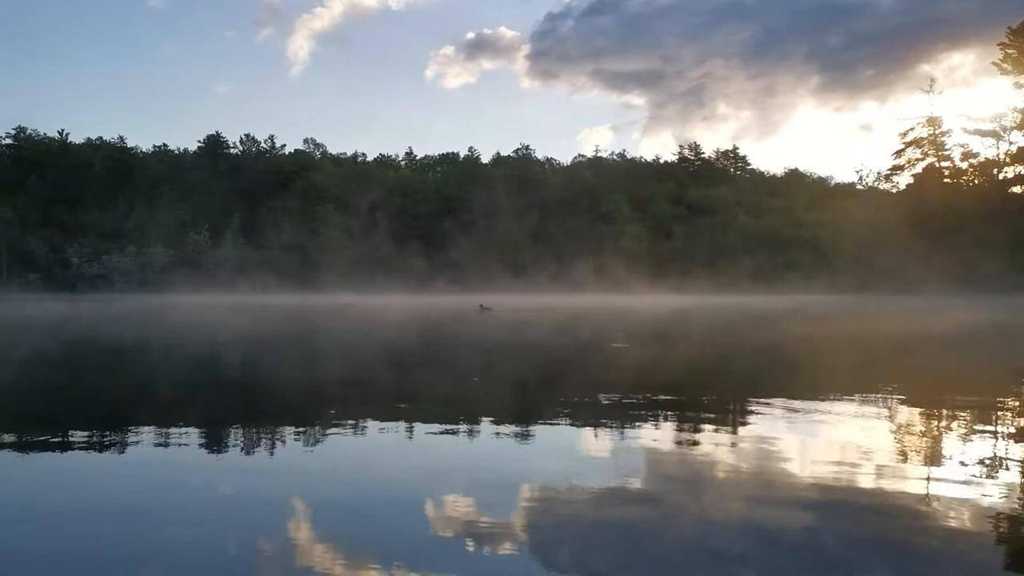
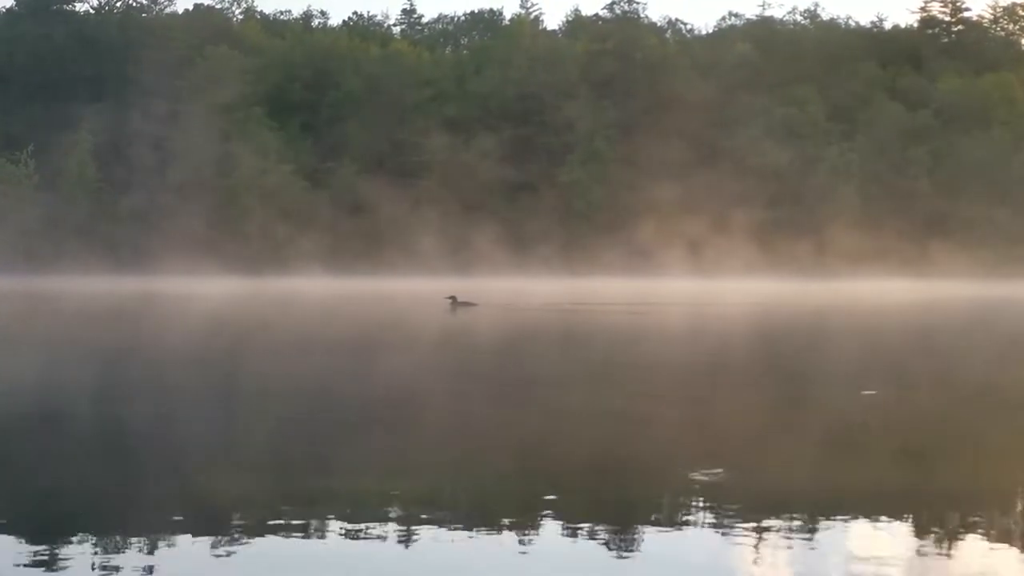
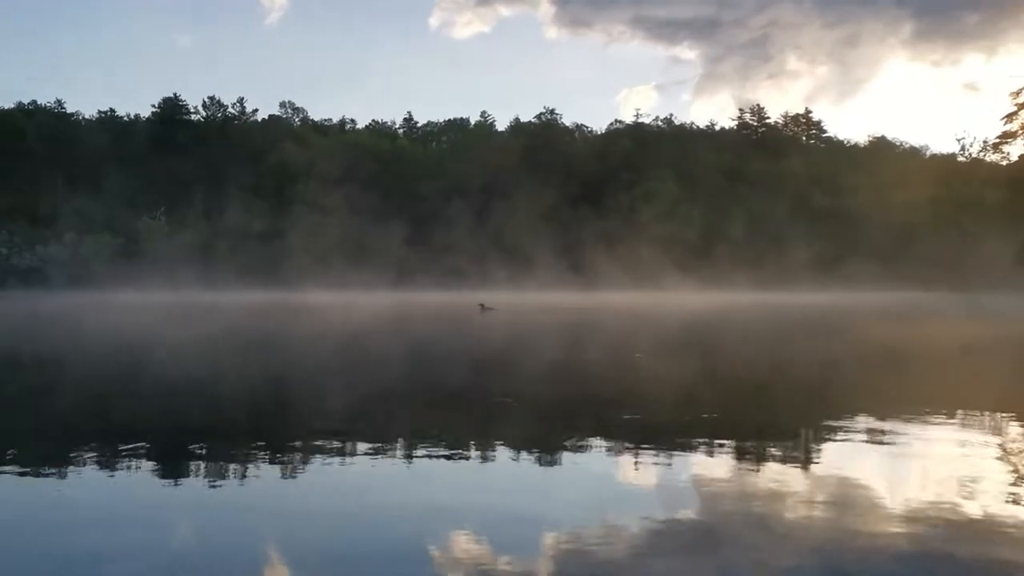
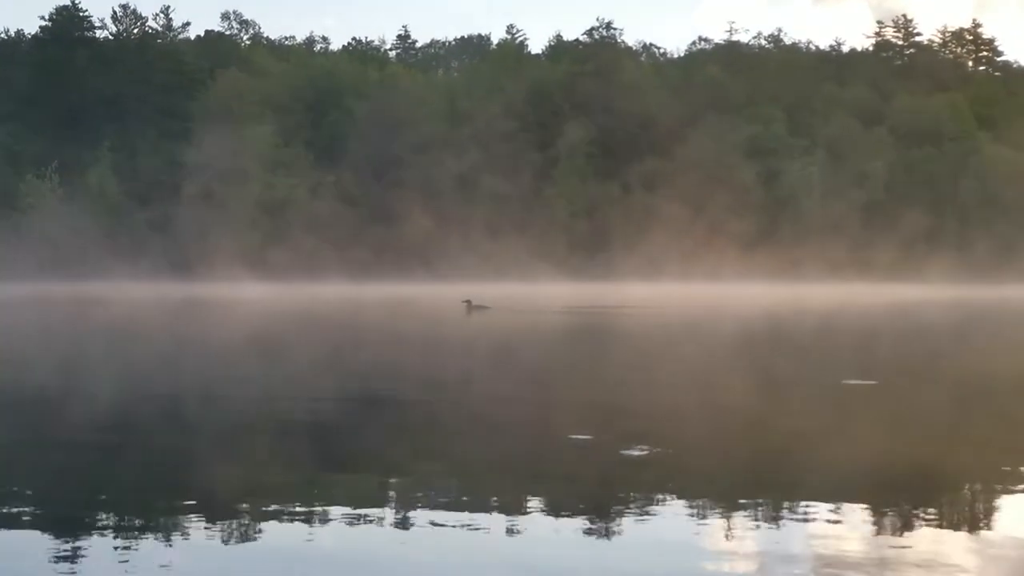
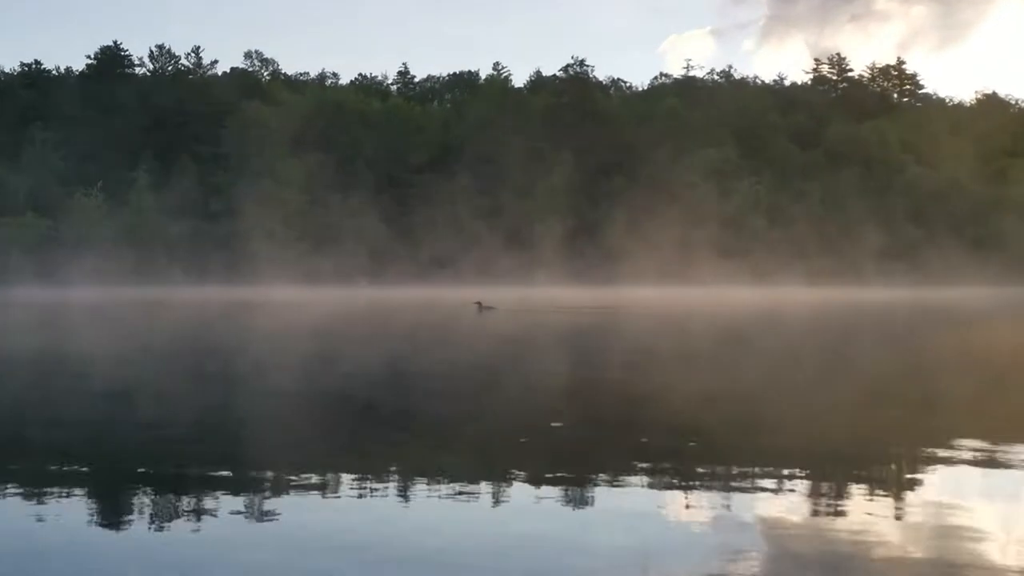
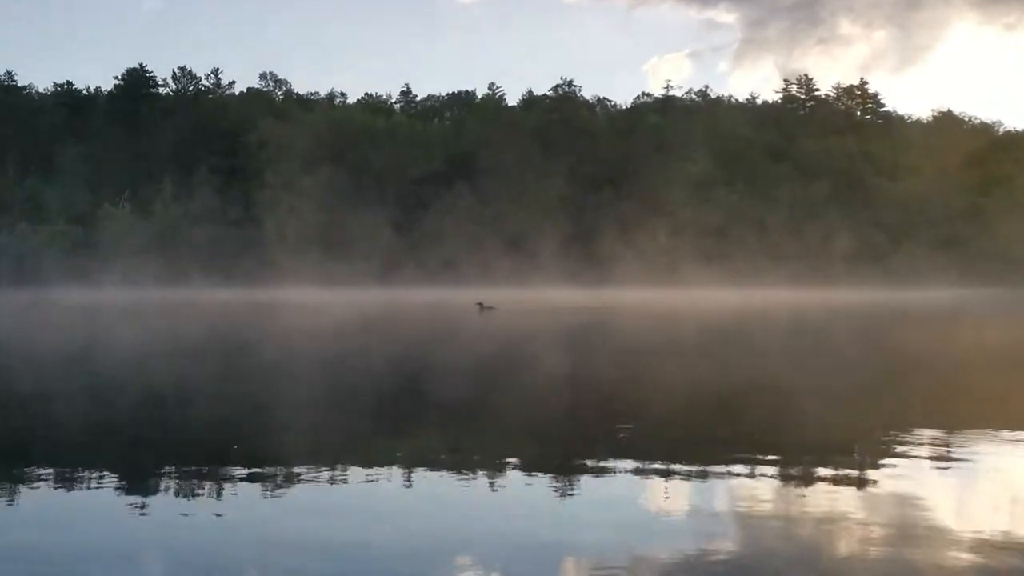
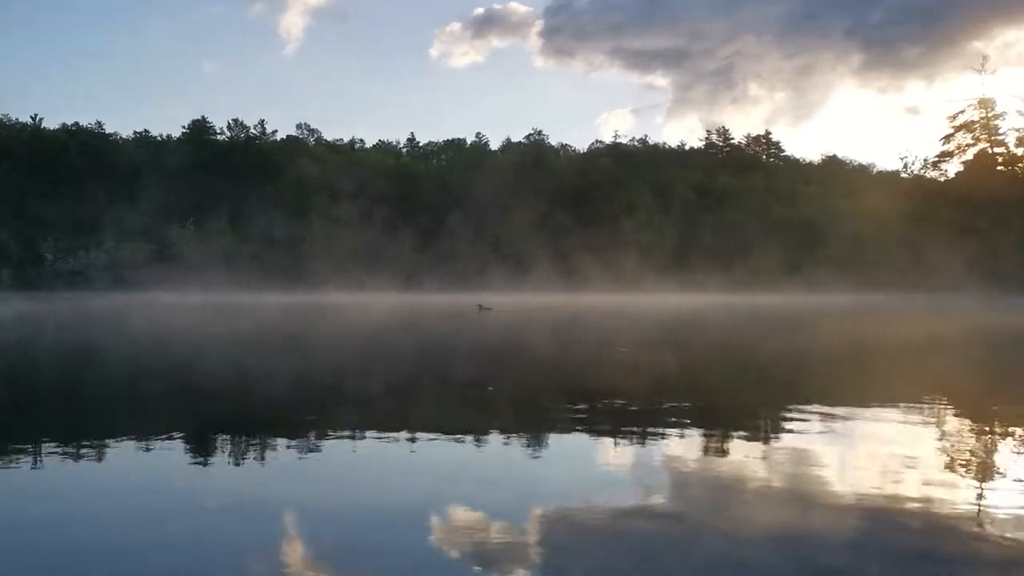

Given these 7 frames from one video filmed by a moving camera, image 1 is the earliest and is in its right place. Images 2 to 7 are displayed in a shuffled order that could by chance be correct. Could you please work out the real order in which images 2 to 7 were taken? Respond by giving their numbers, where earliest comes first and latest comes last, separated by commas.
7, 3, 6, 5, 4, 2
